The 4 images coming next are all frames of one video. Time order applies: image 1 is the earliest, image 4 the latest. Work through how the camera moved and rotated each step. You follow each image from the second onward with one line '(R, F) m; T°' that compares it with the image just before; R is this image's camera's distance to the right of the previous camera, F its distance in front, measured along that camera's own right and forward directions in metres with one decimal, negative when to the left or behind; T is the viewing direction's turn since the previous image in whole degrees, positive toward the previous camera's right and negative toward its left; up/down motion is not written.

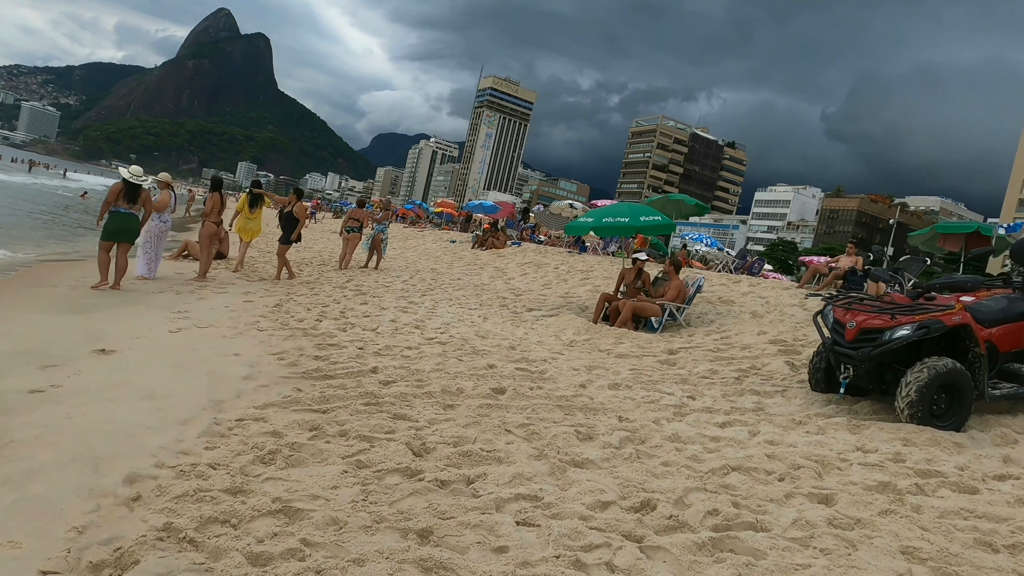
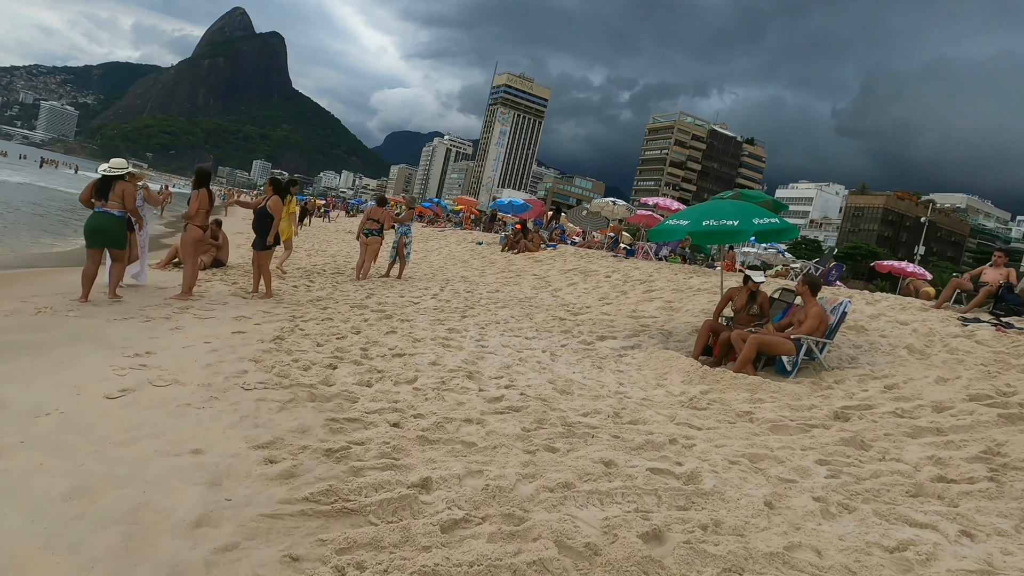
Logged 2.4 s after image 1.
(-0.5, +1.8) m; -1°
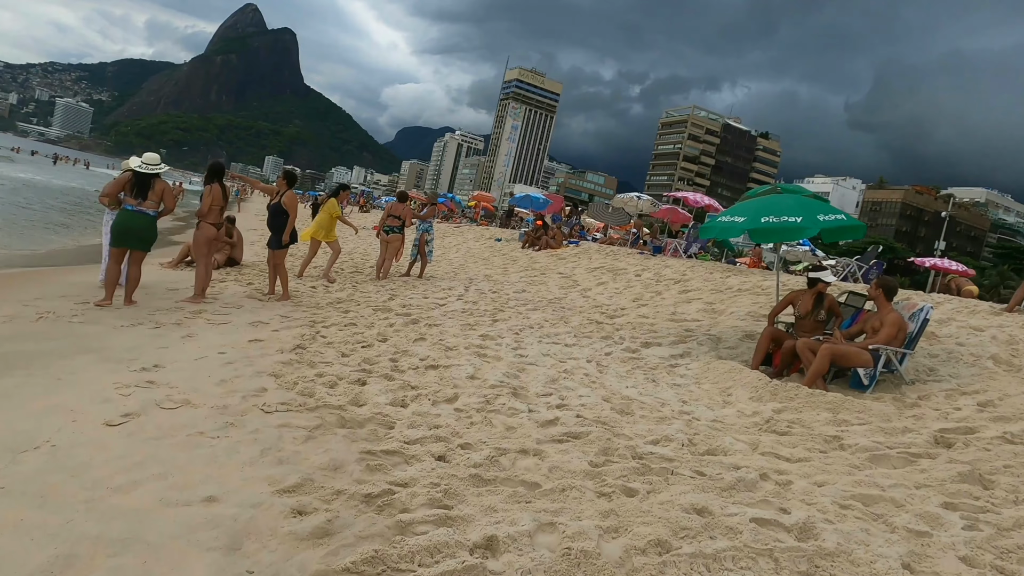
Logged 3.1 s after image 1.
(-0.2, +0.5) m; -1°
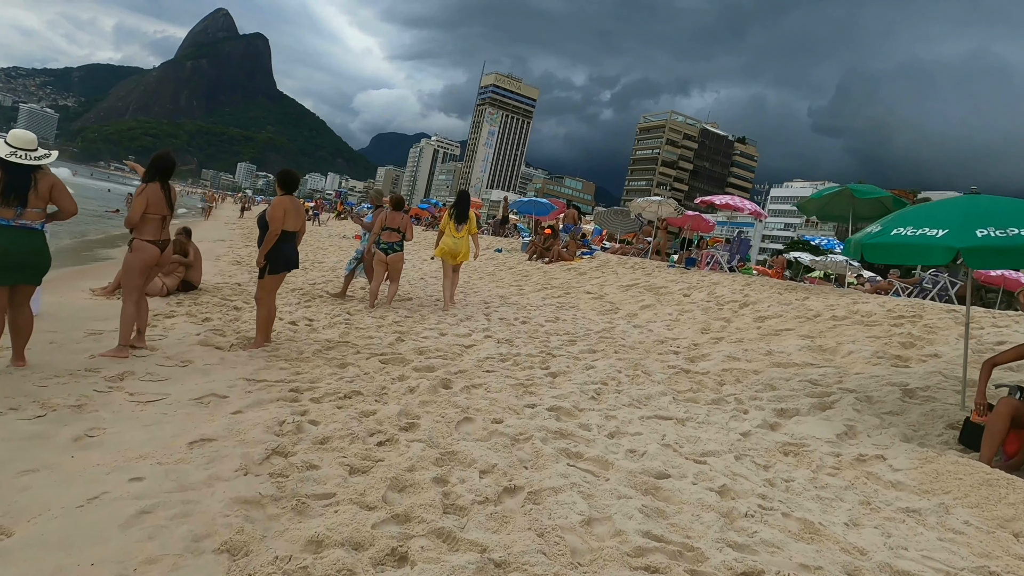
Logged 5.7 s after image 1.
(-0.6, +1.9) m; +2°
